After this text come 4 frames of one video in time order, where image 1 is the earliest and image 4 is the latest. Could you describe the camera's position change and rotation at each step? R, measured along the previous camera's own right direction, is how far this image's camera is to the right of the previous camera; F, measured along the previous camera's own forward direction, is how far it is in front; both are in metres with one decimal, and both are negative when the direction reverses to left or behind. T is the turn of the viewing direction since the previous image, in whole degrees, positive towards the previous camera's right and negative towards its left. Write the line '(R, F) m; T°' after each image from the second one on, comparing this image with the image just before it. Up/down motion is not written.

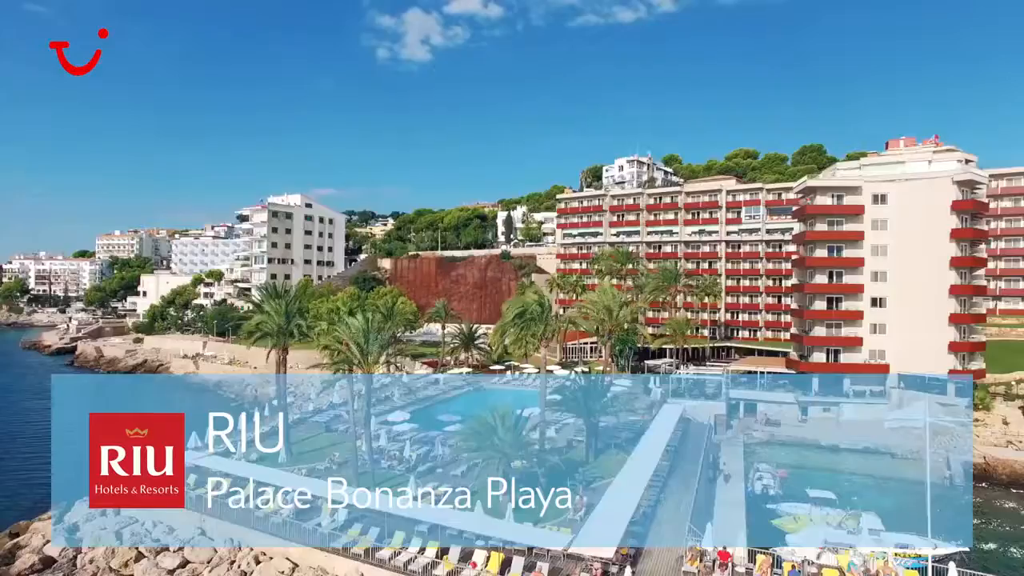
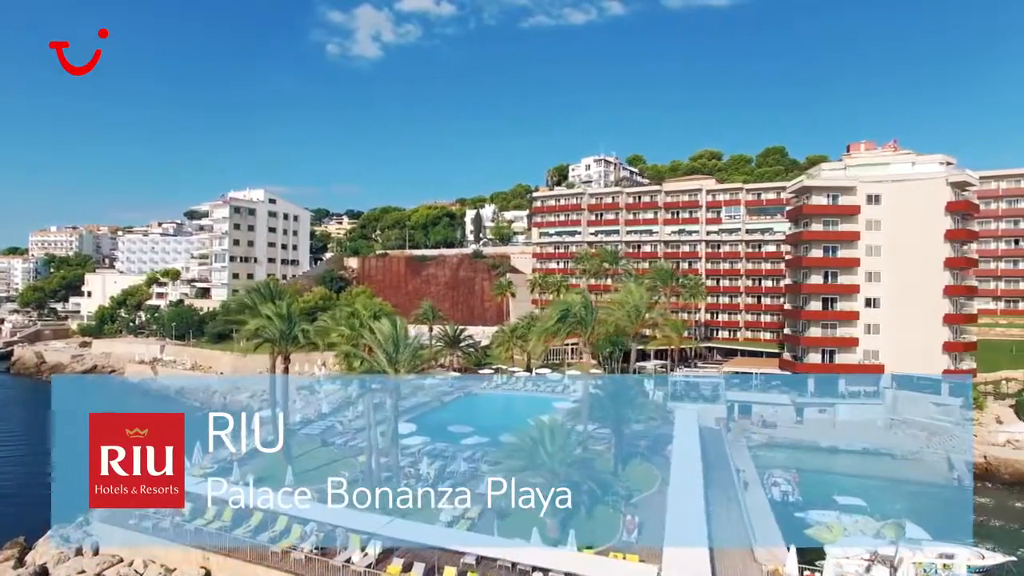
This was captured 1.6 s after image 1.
(-3.4, +2.6) m; +4°
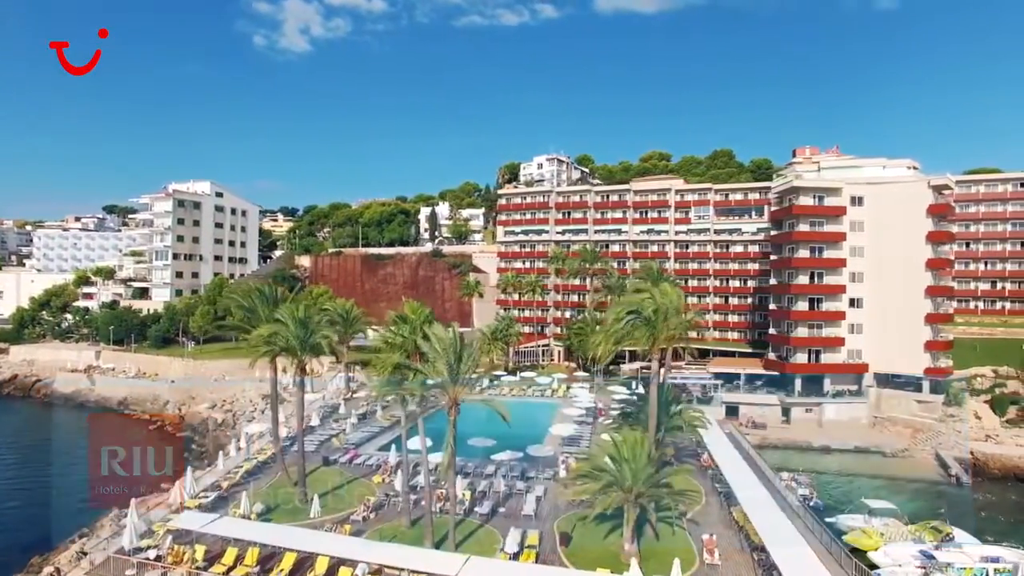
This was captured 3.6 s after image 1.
(-4.6, +2.8) m; +6°
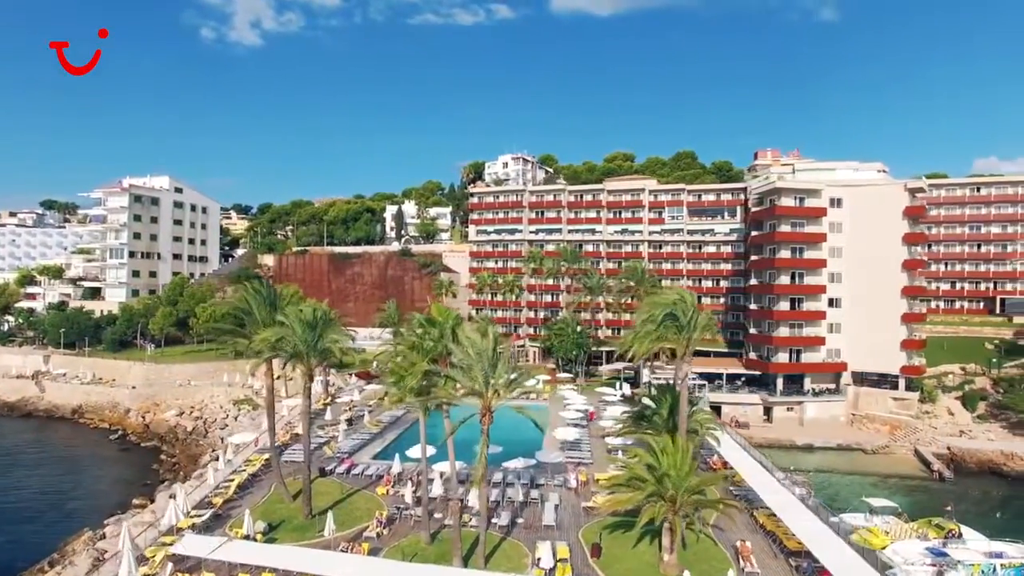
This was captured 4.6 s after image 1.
(-2.4, +1.3) m; +4°
